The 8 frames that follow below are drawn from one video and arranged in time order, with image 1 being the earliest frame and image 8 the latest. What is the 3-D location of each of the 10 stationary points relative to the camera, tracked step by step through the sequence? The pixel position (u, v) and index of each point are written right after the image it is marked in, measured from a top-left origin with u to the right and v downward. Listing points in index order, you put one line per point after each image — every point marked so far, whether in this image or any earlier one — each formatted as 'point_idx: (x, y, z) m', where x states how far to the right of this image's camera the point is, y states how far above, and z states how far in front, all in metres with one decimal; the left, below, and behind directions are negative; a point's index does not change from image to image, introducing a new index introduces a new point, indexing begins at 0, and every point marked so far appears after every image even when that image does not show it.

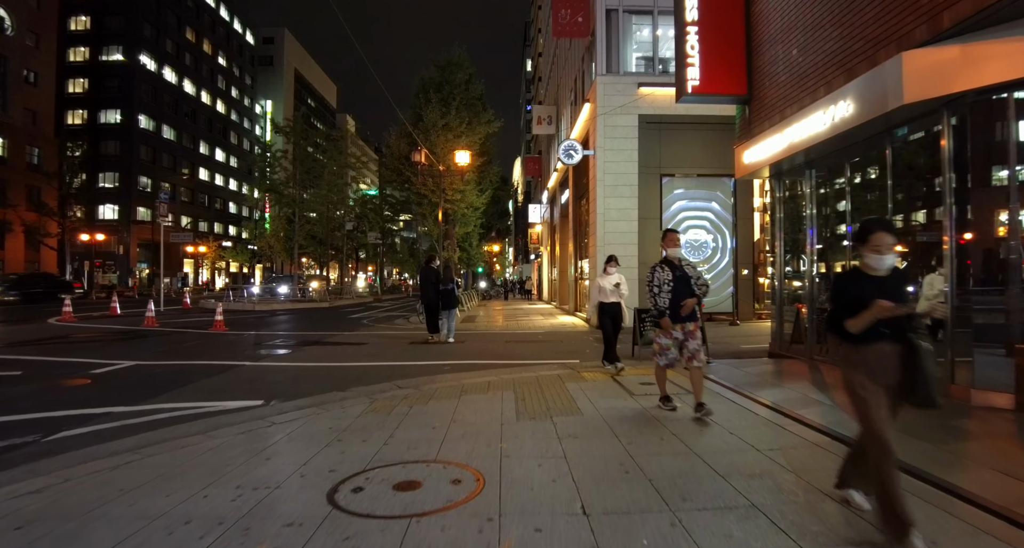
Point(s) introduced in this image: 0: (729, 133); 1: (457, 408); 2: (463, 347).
0: (+8.1, +5.2, +18.0) m
1: (-0.7, -1.8, +6.6) m
2: (-1.3, -2.0, +13.2) m
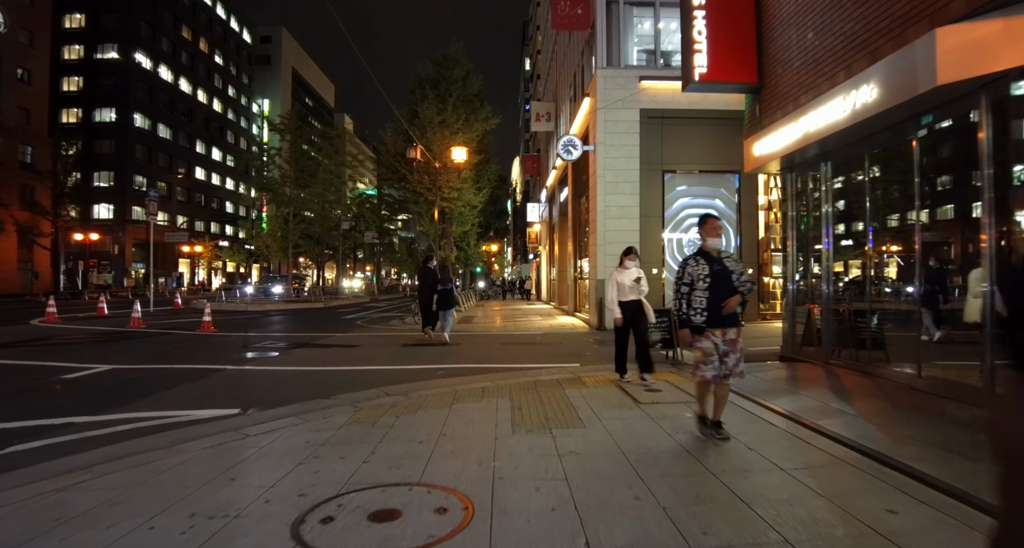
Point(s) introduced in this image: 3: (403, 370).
0: (+8.0, +5.2, +17.5) m
1: (-0.8, -1.8, +6.1) m
2: (-1.4, -2.0, +12.6) m
3: (-2.2, -1.9, +9.8) m
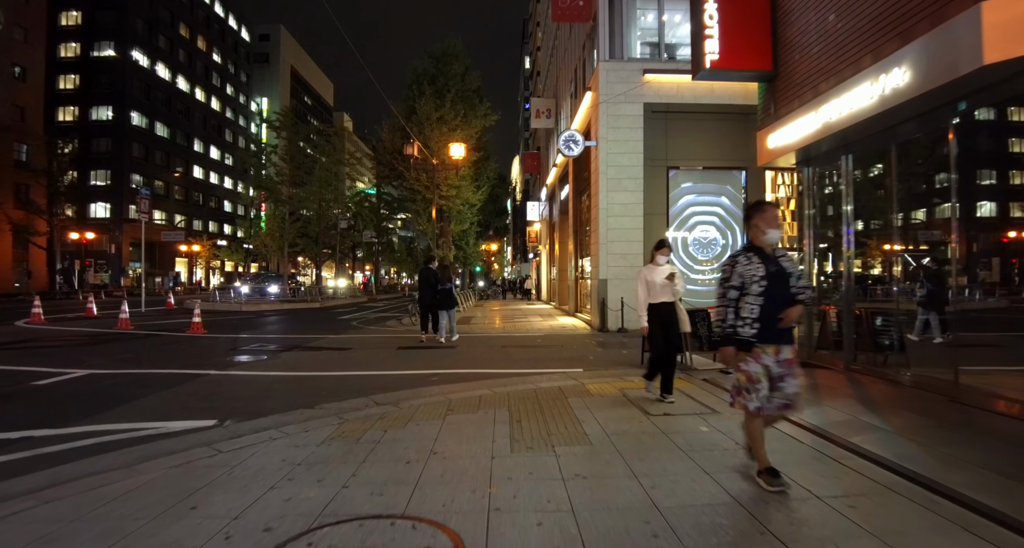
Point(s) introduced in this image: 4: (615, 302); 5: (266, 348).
0: (+8.0, +5.2, +16.9) m
1: (-0.8, -1.8, +5.6) m
2: (-1.4, -2.0, +12.1) m
3: (-2.2, -1.9, +9.2) m
4: (+3.5, -0.9, +16.2) m
5: (-6.9, -2.1, +13.6) m
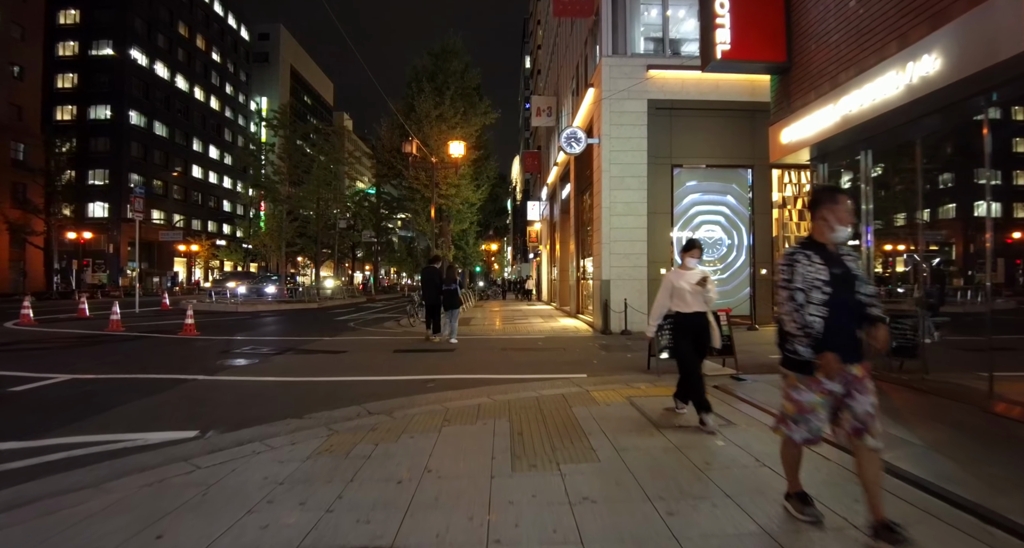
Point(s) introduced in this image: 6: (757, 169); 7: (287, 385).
0: (+8.0, +5.2, +16.5) m
1: (-0.8, -1.8, +5.2) m
2: (-1.4, -2.0, +11.7) m
3: (-2.2, -2.0, +8.8) m
4: (+3.5, -1.0, +15.8) m
5: (-6.9, -2.1, +13.2) m
6: (+8.4, +3.6, +16.6) m
7: (-4.1, -2.0, +8.9) m
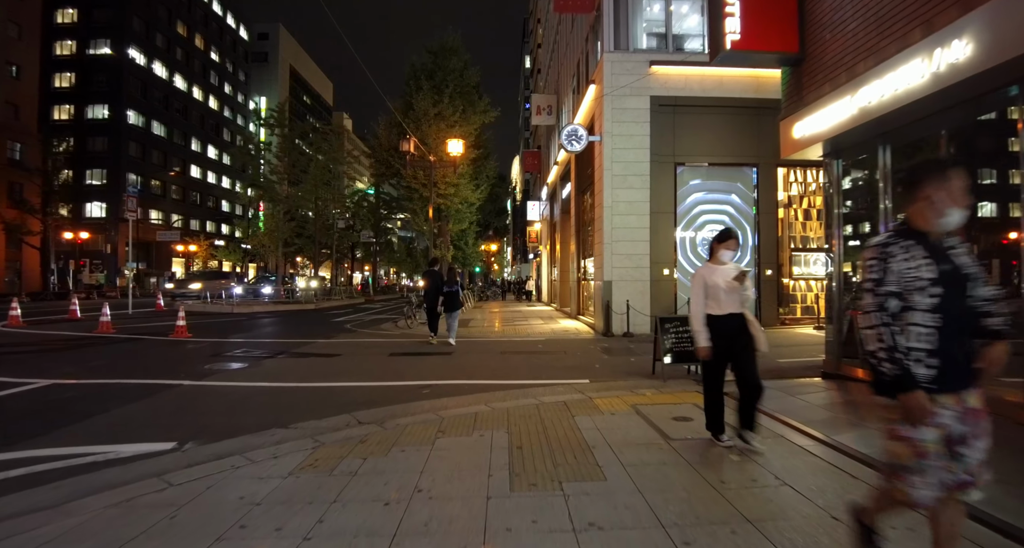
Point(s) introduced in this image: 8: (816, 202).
0: (+8.0, +5.2, +16.1) m
1: (-0.8, -1.9, +4.8) m
2: (-1.4, -2.0, +11.3) m
3: (-2.2, -2.0, +8.4) m
4: (+3.5, -1.0, +15.5) m
5: (-6.9, -2.1, +12.8) m
6: (+8.4, +3.6, +16.3) m
7: (-4.2, -2.1, +8.5) m
8: (+10.4, +2.5, +16.7) m
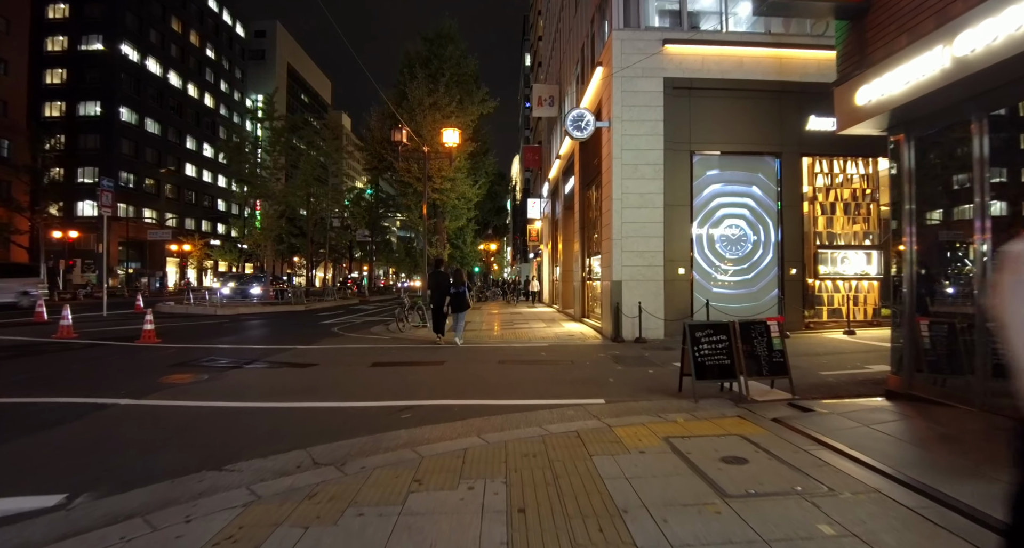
0: (+7.9, +5.2, +14.7) m
1: (-0.8, -1.8, +3.4) m
2: (-1.4, -2.0, +9.9) m
3: (-2.2, -1.9, +7.0) m
4: (+3.5, -1.0, +14.1) m
5: (-6.9, -2.1, +11.4) m
6: (+8.4, +3.6, +14.8) m
7: (-4.2, -2.0, +7.1) m
8: (+10.4, +2.5, +15.3) m
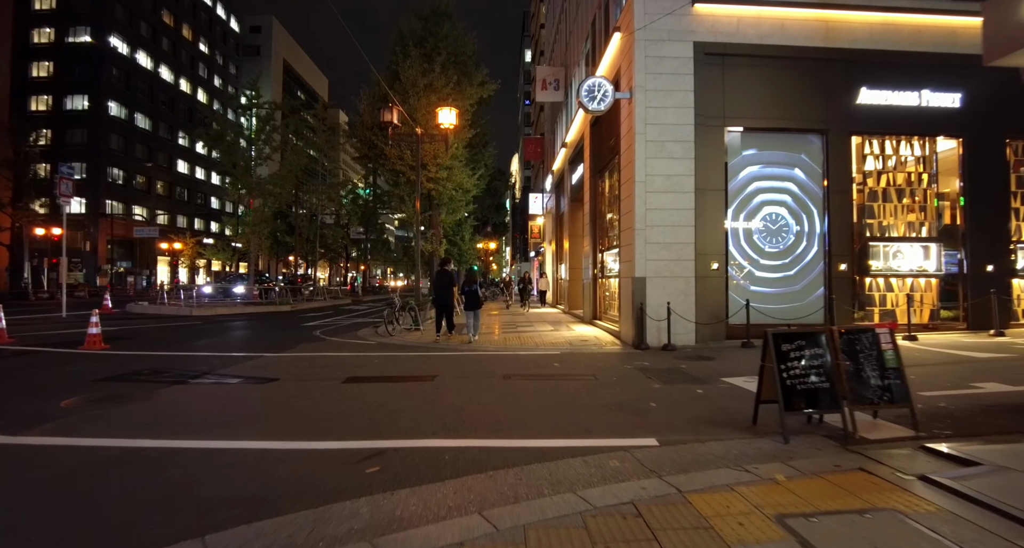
0: (+8.1, +5.3, +12.7) m
1: (-0.7, -1.7, +1.4) m
2: (-1.3, -1.9, +7.9) m
3: (-2.1, -1.8, +5.0) m
4: (+3.6, -0.9, +12.1) m
5: (-6.8, -2.0, +9.4) m
6: (+8.5, +3.7, +12.9) m
7: (-4.0, -1.9, +5.1) m
8: (+10.6, +2.6, +13.3) m
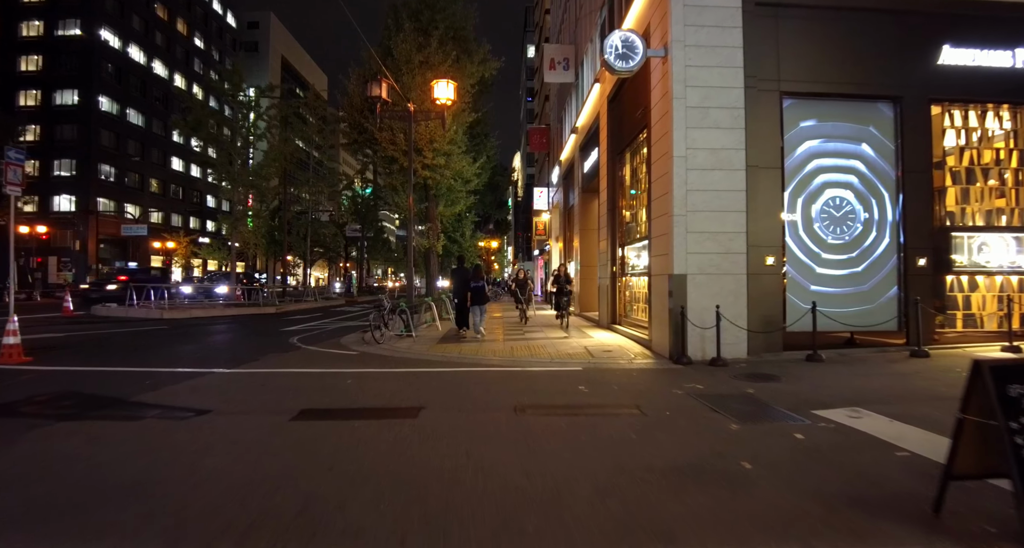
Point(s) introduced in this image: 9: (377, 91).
0: (+8.3, +5.4, +10.5) m
1: (-0.5, -1.7, -0.9) m
2: (-1.1, -1.8, +5.7) m
3: (-1.9, -1.8, +2.8) m
4: (+3.8, -0.8, +9.8) m
5: (-6.6, -1.9, +7.2) m
6: (+8.7, +3.8, +10.6) m
7: (-3.8, -1.9, +2.9) m
8: (+10.8, +2.7, +11.1) m
9: (-4.4, +5.8, +15.6) m
